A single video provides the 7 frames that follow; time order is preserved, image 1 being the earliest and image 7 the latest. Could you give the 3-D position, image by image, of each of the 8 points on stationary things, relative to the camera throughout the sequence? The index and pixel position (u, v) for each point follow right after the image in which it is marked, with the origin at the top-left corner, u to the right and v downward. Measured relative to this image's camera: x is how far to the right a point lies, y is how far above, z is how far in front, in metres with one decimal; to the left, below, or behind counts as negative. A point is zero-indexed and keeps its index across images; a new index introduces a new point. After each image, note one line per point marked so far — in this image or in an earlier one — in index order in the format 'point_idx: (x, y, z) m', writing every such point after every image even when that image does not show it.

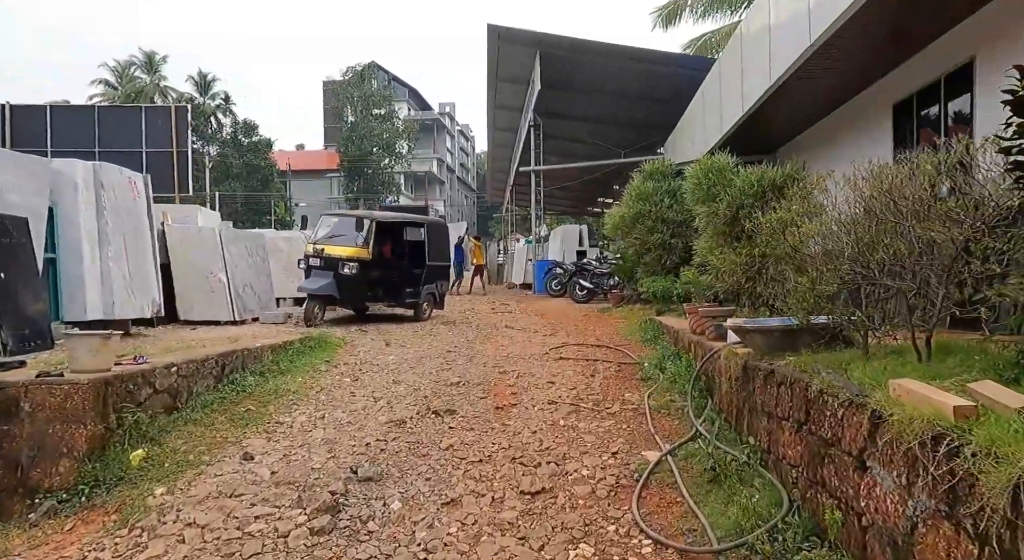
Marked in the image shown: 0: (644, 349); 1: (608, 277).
0: (+1.4, -0.8, +6.9) m
1: (+1.9, +0.1, +12.9) m
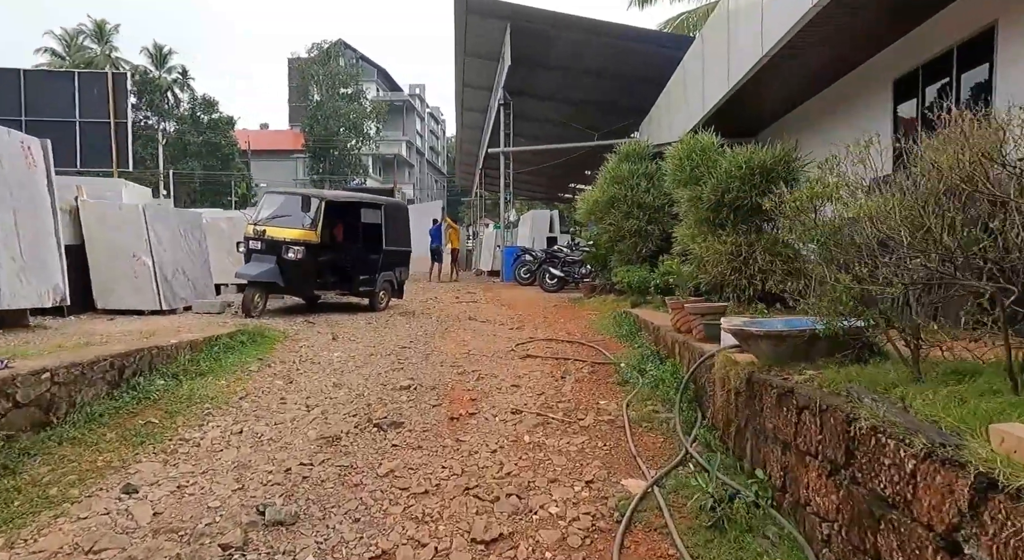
0: (+1.1, -0.7, +6.3) m
1: (+1.3, +0.3, +12.3) m
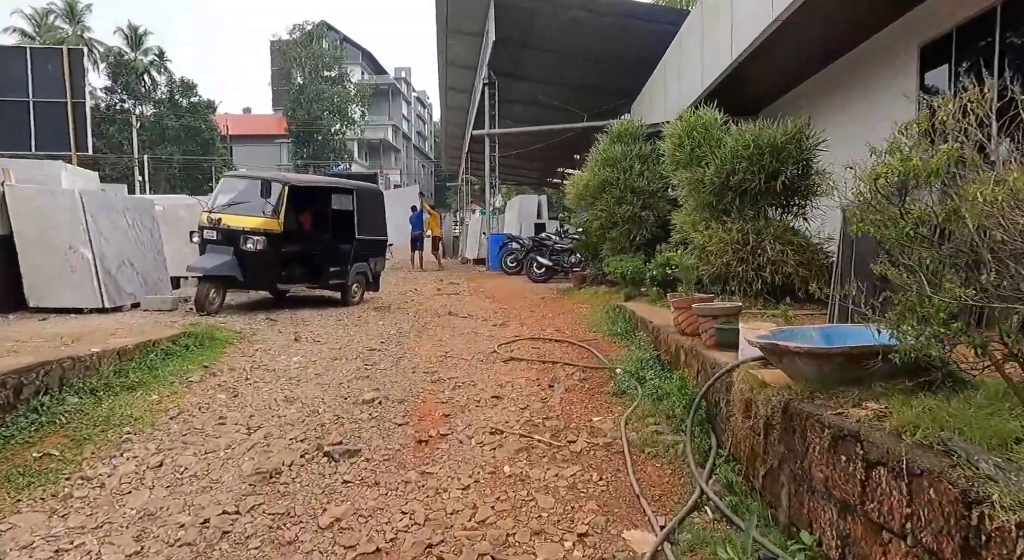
0: (+0.9, -0.6, +5.6) m
1: (+1.0, +0.5, +11.6) m
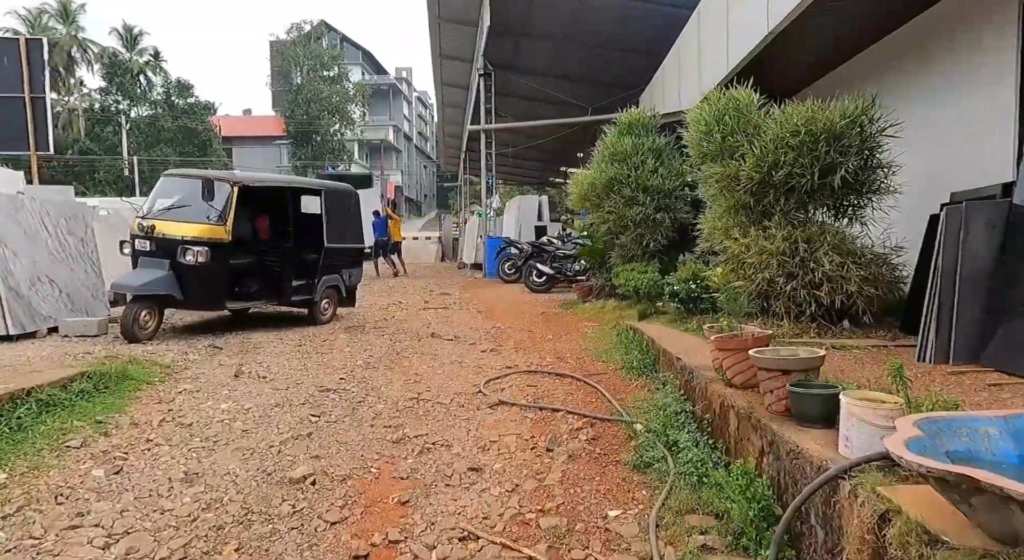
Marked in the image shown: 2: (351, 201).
0: (+0.8, -0.7, +4.5) m
1: (+1.0, +0.3, +10.5) m
2: (-1.9, +0.9, +7.5) m
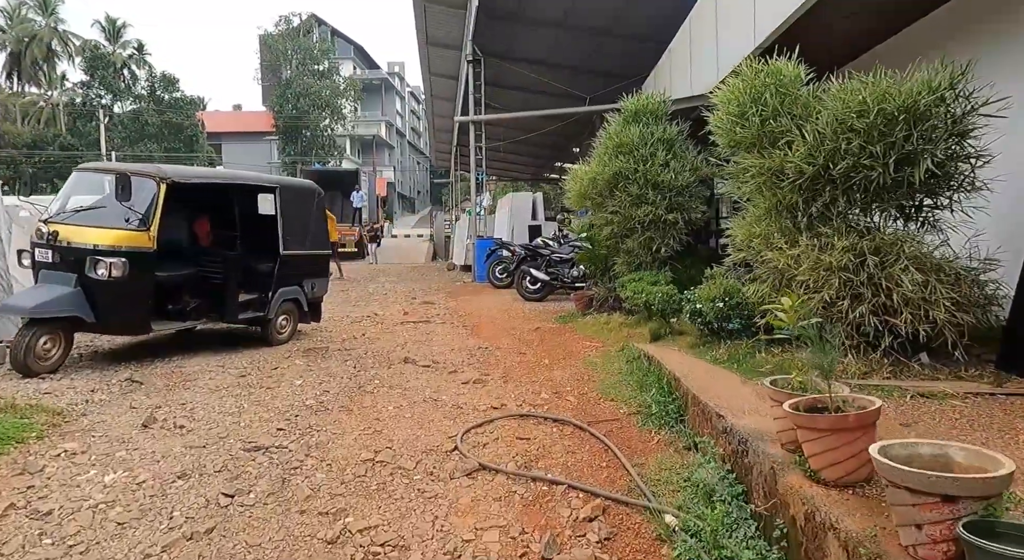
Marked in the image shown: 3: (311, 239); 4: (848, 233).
0: (+0.8, -0.9, +3.4) m
1: (+0.9, +0.2, +9.4) m
2: (-2.0, +0.8, +6.5) m
3: (-2.0, +0.4, +6.4) m
4: (+2.0, +0.3, +3.7) m
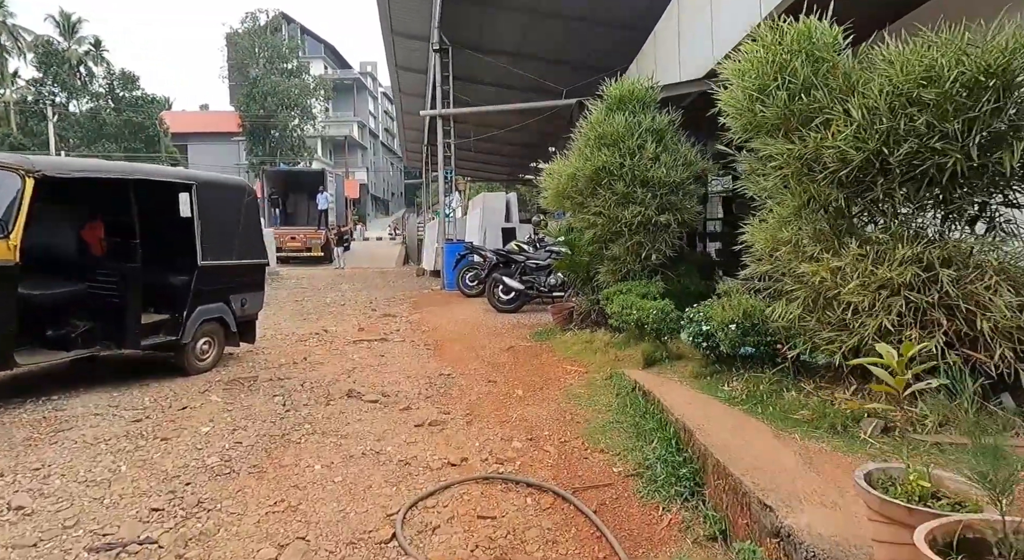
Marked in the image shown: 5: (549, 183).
0: (+0.6, -1.0, +2.5) m
1: (+0.5, +0.1, +8.5) m
2: (-2.3, +0.7, +5.4) m
3: (-2.3, +0.3, +5.4) m
4: (+1.8, +0.2, +2.8) m
5: (+0.4, +1.0, +6.6) m
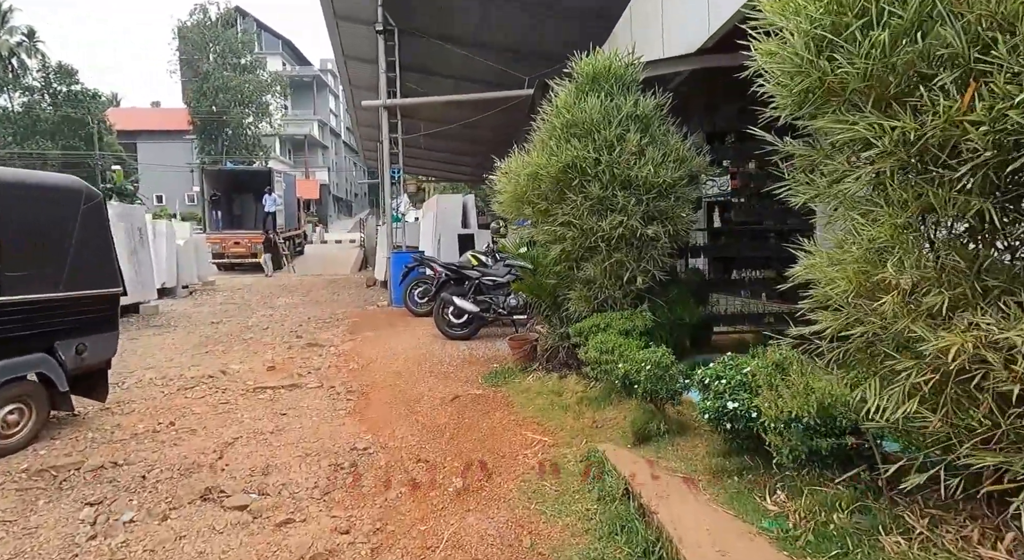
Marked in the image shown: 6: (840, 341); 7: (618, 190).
0: (+0.4, -1.2, +1.1) m
1: (-0.1, -0.1, +7.1) m
2: (-2.7, +0.5, +3.9) m
3: (-2.7, 0.0, +3.9) m
4: (+1.5, 0.0, +1.5) m
5: (0.0, +0.8, +5.2) m
6: (+1.1, -0.2, +2.2) m
7: (+0.8, +0.6, +4.5) m
